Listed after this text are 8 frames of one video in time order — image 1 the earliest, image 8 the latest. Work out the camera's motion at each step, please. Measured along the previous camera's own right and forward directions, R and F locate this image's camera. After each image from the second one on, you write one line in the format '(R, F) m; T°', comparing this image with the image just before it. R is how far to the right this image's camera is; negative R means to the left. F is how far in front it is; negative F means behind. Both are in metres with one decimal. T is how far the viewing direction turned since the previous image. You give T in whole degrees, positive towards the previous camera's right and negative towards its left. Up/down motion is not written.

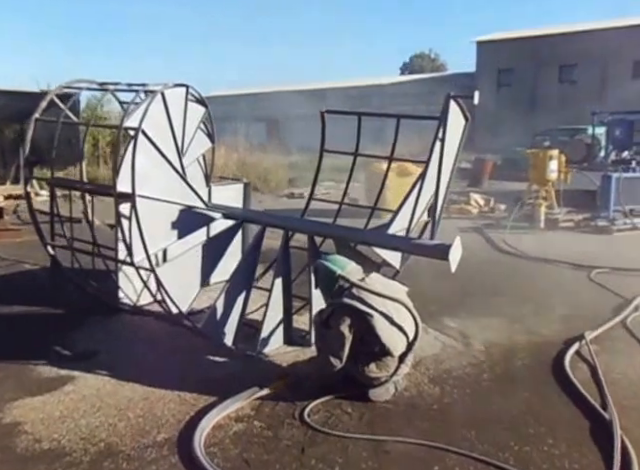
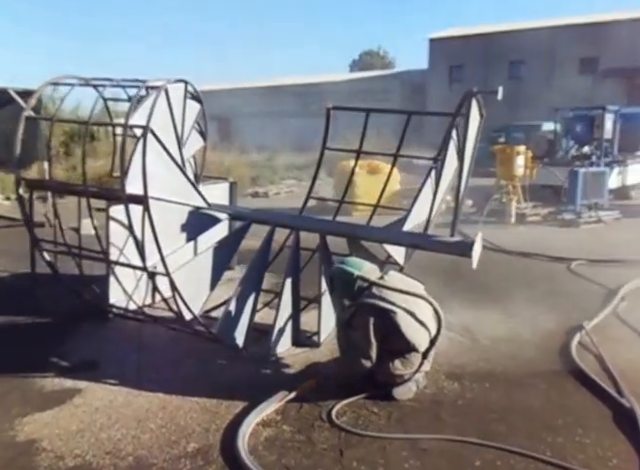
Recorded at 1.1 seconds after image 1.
(-0.4, +0.1) m; +5°
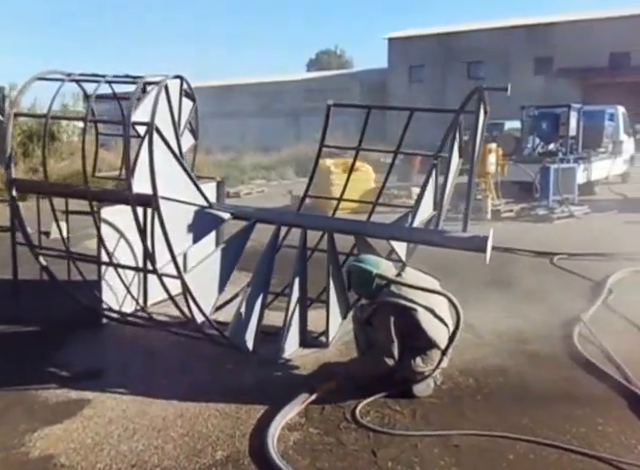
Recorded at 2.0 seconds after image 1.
(-0.3, +0.1) m; +4°
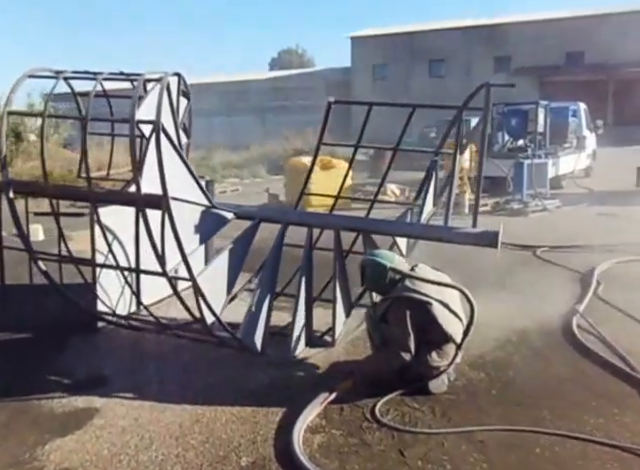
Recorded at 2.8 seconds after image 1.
(-0.3, +0.1) m; +4°
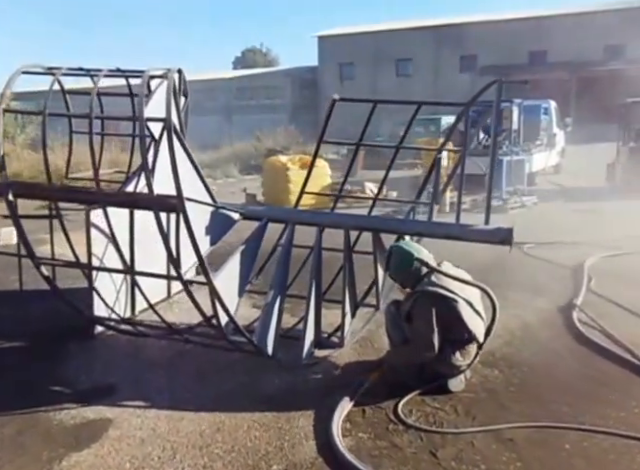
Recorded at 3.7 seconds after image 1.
(-0.3, +0.1) m; +4°
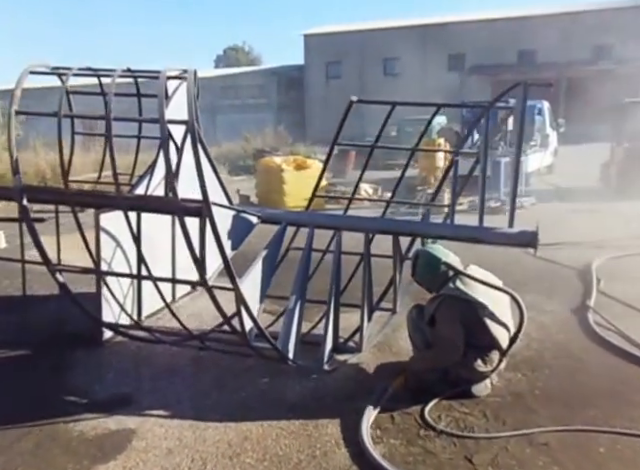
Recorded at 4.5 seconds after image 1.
(-0.2, +0.1) m; +2°
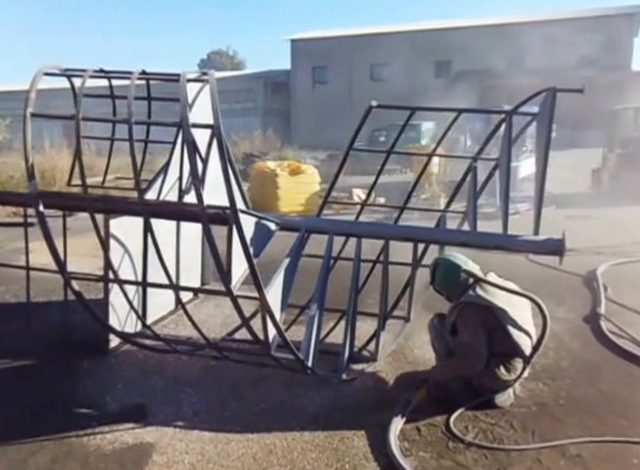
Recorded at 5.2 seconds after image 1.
(-0.2, +0.1) m; +2°
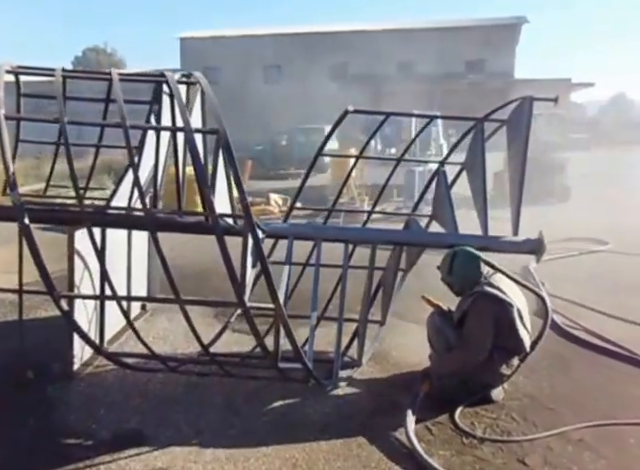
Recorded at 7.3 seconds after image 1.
(-0.6, +0.1) m; +11°
